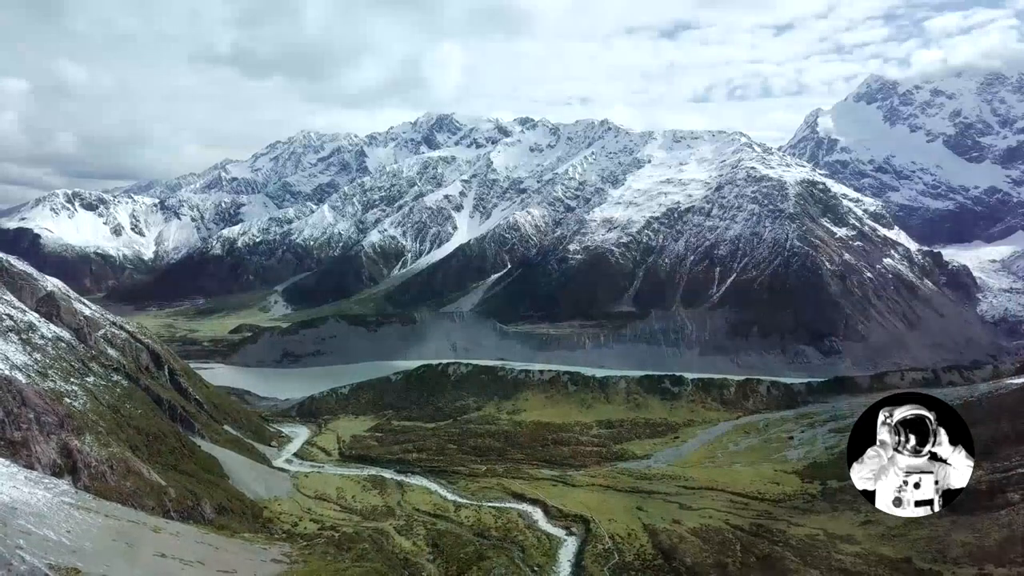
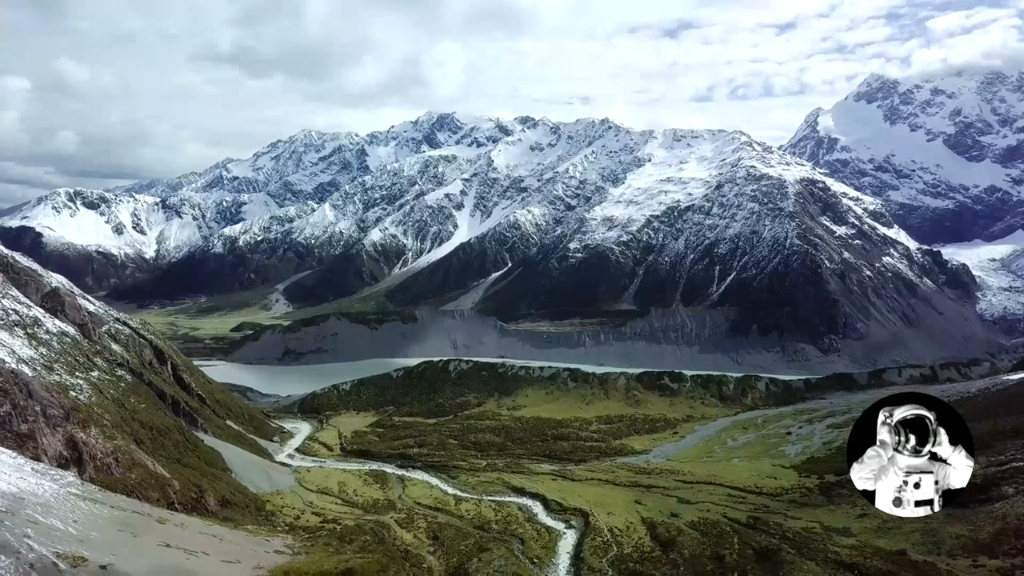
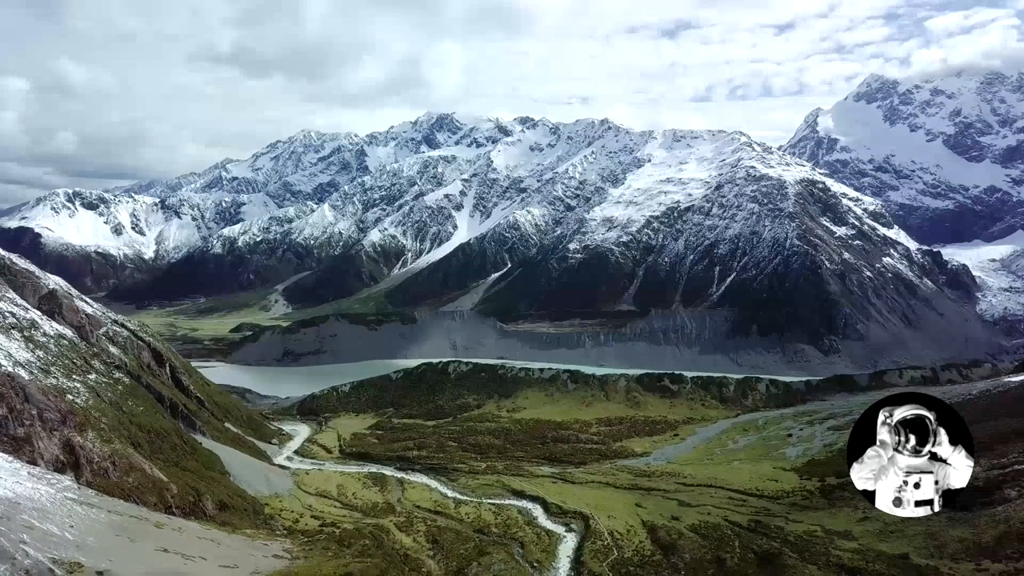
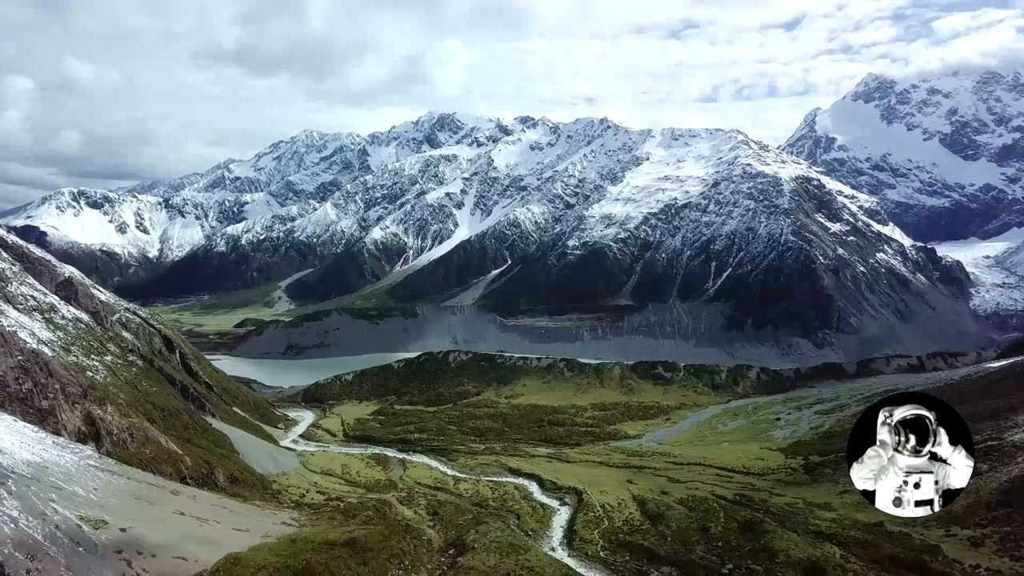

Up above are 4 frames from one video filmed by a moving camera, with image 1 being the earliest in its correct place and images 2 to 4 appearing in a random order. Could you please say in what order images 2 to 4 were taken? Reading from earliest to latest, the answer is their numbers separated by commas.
3, 2, 4
